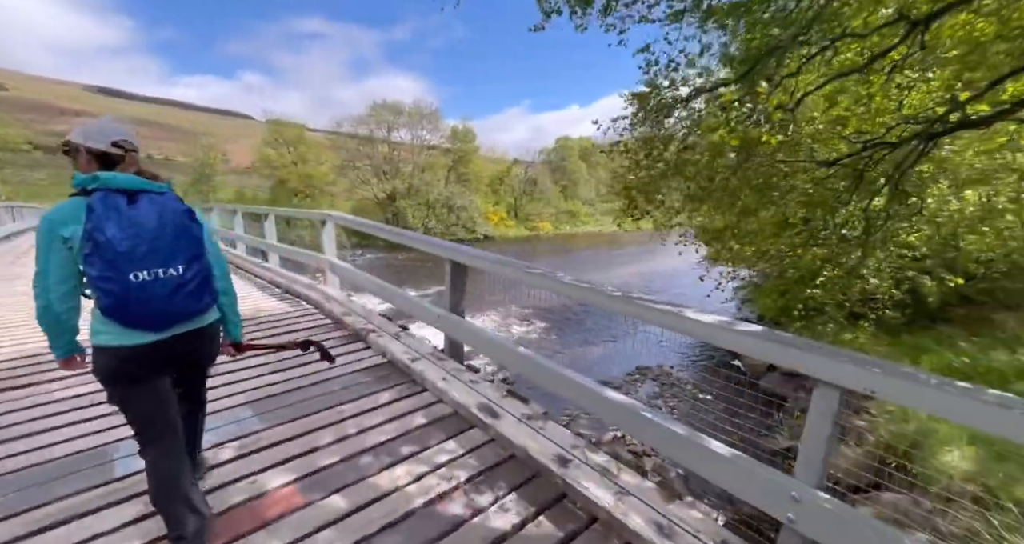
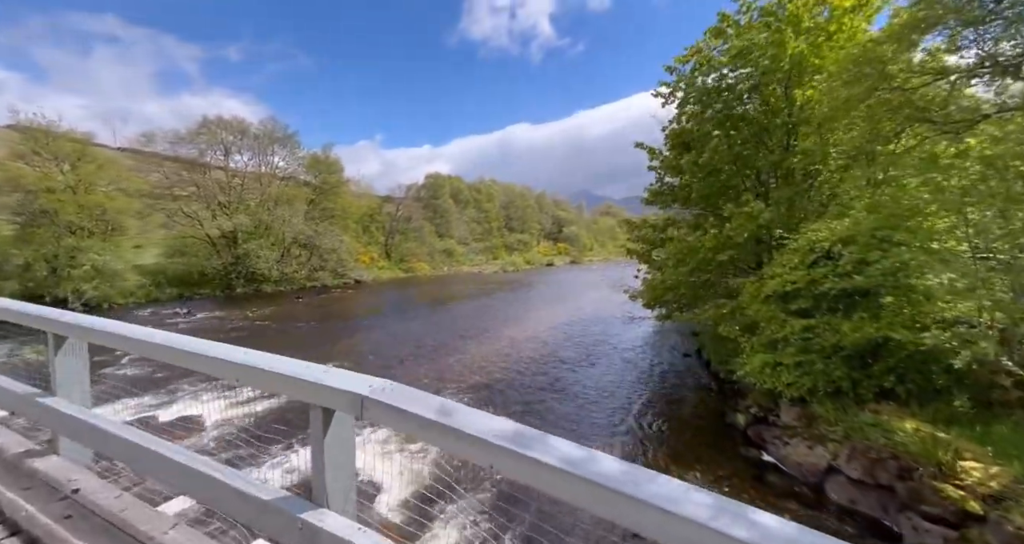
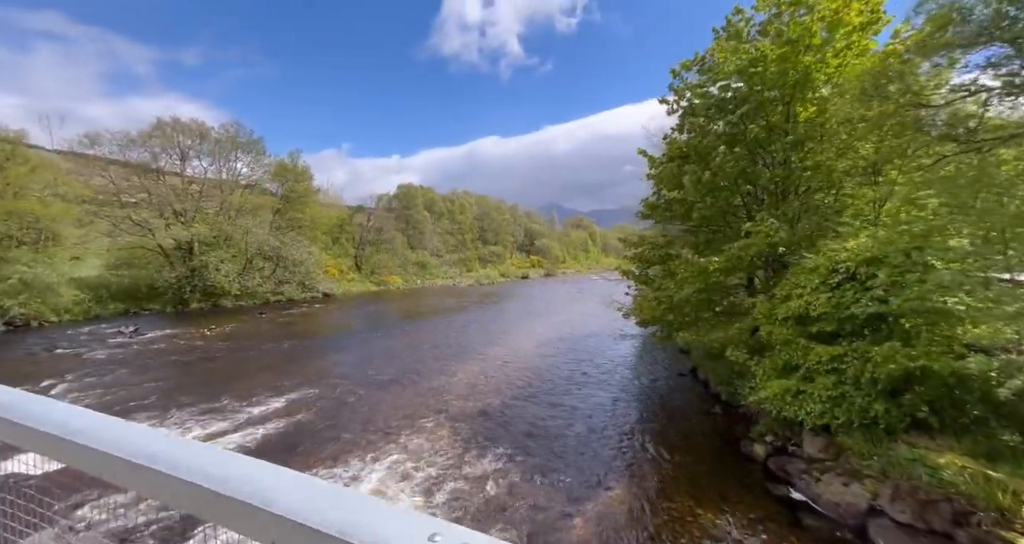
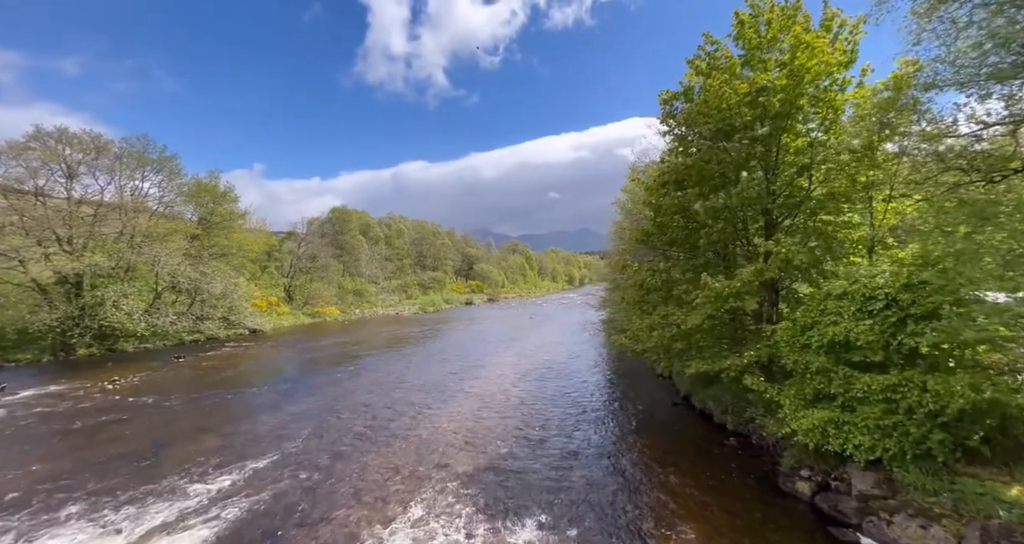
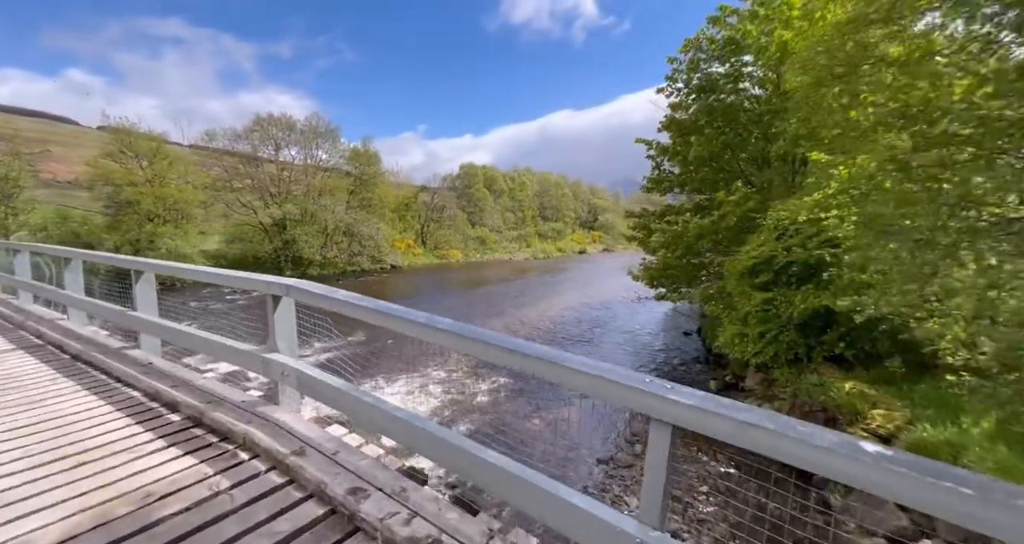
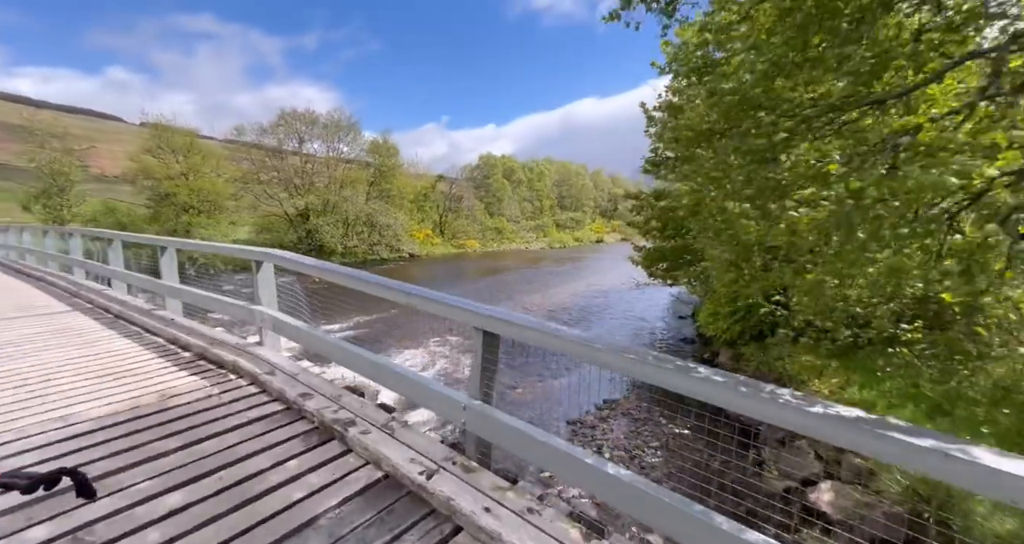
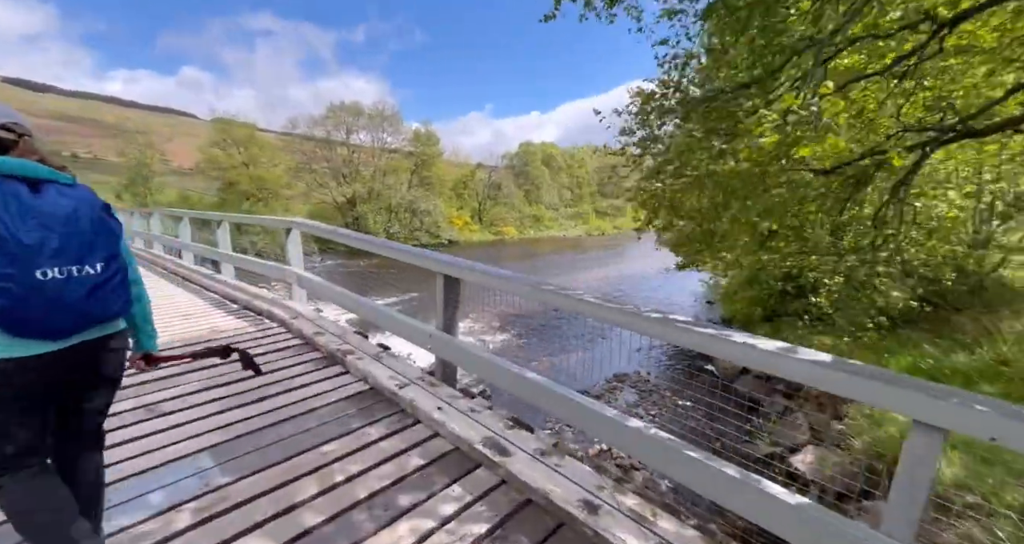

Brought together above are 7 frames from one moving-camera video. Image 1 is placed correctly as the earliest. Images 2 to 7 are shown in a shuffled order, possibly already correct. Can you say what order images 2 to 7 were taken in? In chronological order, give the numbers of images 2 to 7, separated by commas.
7, 6, 5, 2, 3, 4
